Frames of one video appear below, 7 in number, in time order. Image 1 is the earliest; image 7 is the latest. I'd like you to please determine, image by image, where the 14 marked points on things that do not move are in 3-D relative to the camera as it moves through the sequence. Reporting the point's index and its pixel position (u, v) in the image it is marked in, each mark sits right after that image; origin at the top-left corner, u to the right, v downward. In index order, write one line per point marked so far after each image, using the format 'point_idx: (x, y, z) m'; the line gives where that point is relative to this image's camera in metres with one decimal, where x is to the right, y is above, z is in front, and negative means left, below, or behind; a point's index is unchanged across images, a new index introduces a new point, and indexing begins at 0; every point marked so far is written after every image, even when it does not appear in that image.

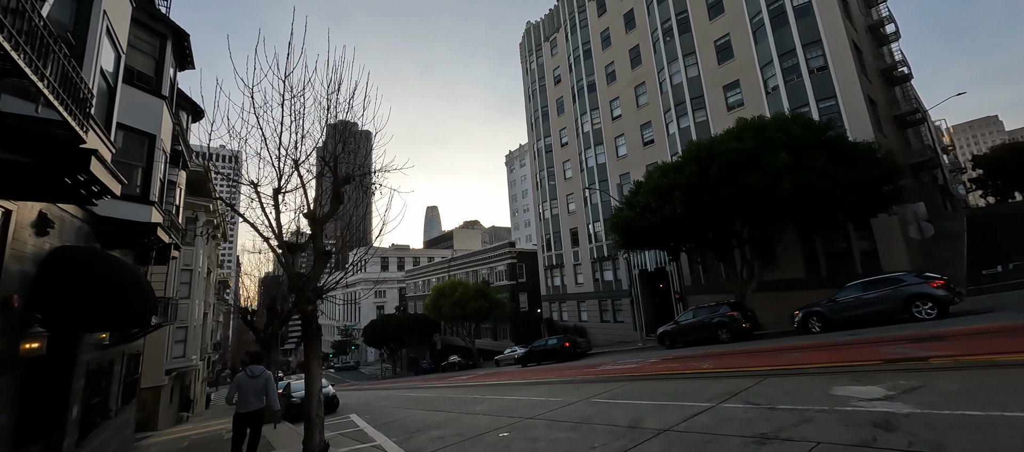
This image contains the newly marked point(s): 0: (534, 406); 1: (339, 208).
0: (+0.5, -3.7, +8.2) m
1: (-3.2, +0.4, +7.3) m
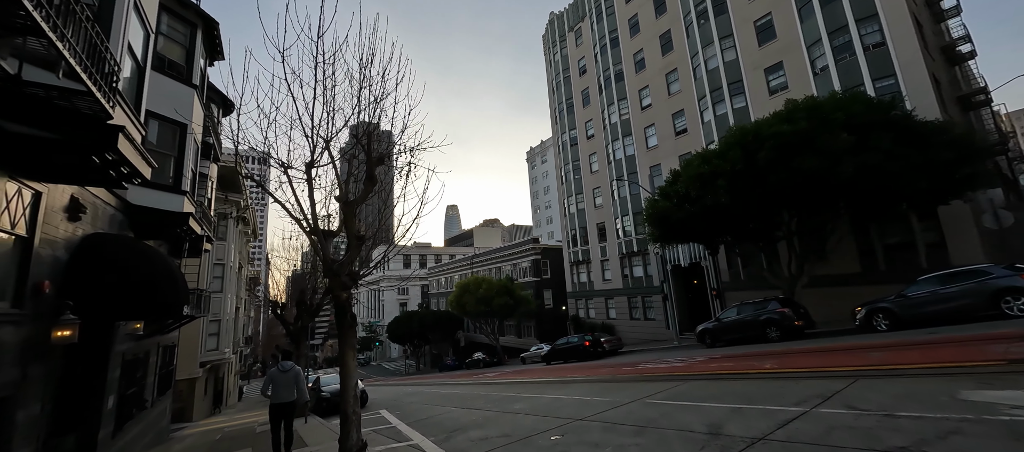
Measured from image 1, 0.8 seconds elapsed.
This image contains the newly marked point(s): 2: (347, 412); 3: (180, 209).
0: (+1.3, -3.4, +7.5) m
1: (-2.4, +0.7, +6.9) m
2: (-2.3, -2.6, +5.5) m
3: (-9.0, +0.5, +10.8) m
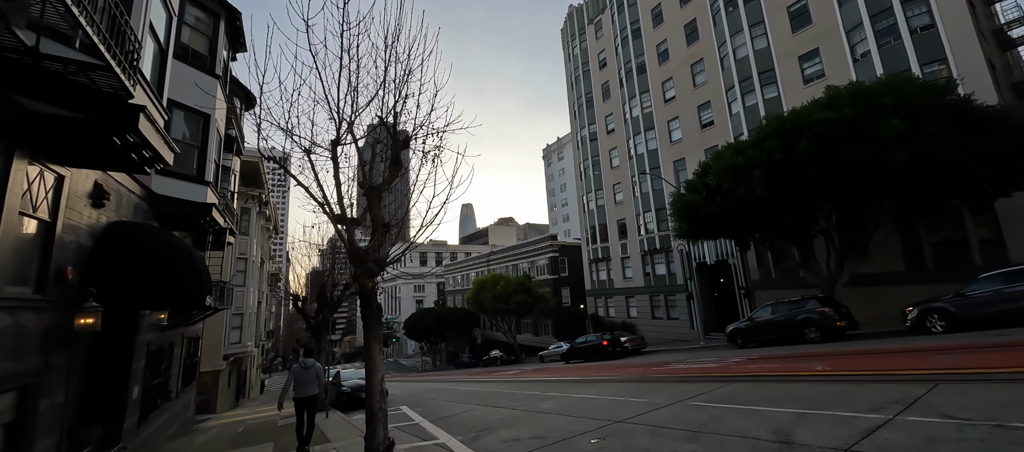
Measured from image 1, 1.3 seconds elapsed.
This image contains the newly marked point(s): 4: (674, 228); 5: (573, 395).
0: (+1.9, -3.2, +7.1) m
1: (-1.9, +0.9, +6.5) m
2: (-1.8, -2.4, +5.2) m
3: (-8.3, +0.7, +10.7) m
4: (+8.0, 0.0, +19.1) m
5: (+1.5, -3.9, +9.2) m
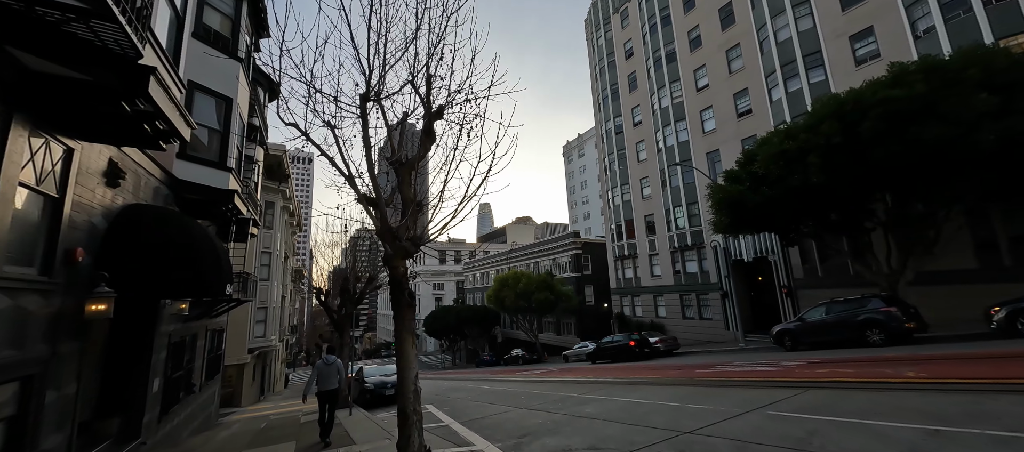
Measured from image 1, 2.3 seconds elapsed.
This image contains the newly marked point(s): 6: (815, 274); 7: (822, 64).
0: (+2.6, -2.9, +6.2) m
1: (-1.2, +1.2, +5.8) m
2: (-1.2, -2.1, +4.5) m
3: (-7.4, +1.1, +10.3) m
4: (+9.2, +0.3, +17.9) m
5: (+2.3, -3.6, +8.4) m
6: (+14.9, -2.4, +19.5) m
7: (+15.4, +8.1, +19.7) m
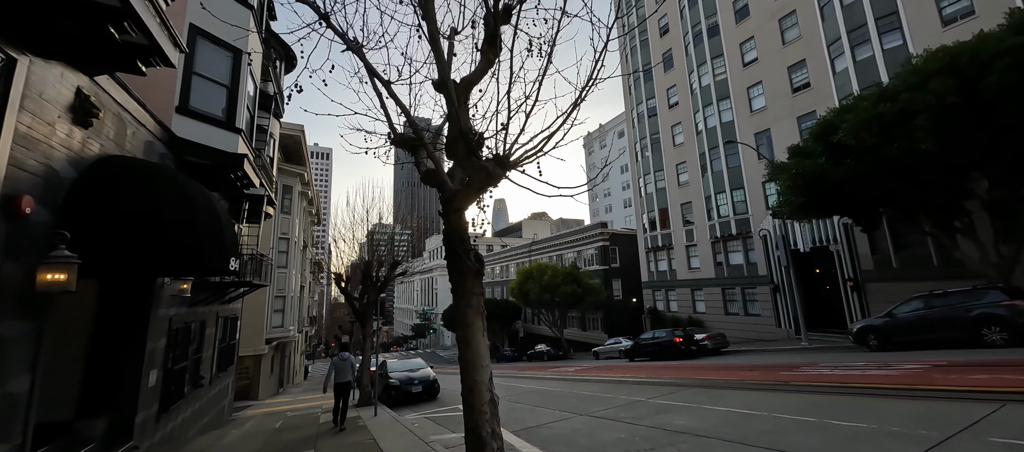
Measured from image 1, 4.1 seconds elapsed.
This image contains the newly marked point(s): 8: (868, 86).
0: (+3.6, -2.4, +4.5) m
1: (-0.2, +1.8, +4.2) m
2: (-0.2, -1.5, +2.9) m
3: (-6.2, +1.7, +8.9) m
4: (+10.7, +0.9, +15.9) m
5: (+3.3, -3.0, +6.7) m
6: (+16.4, -1.7, +17.3) m
7: (+17.0, +8.7, +17.4) m
8: (+16.3, +6.4, +18.1) m
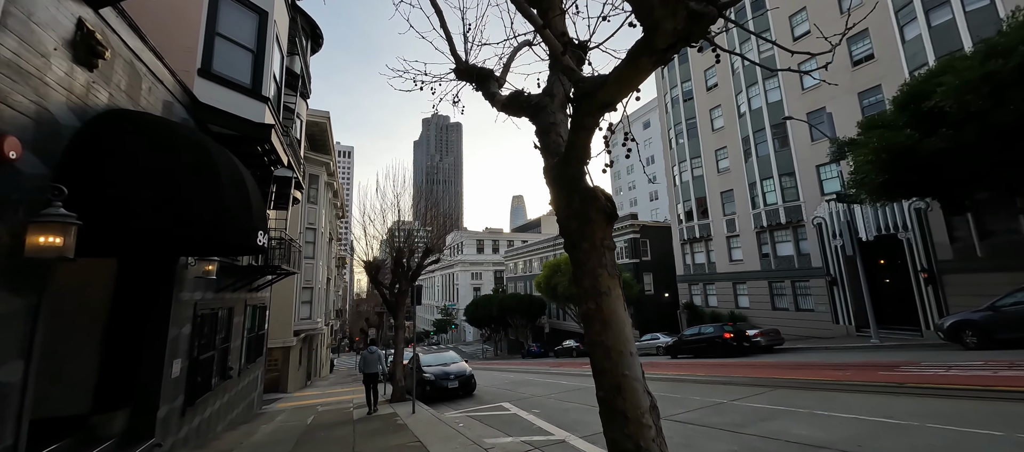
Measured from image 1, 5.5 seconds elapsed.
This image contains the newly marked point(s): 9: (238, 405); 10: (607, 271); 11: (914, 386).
0: (+4.5, -1.9, +3.3) m
1: (+0.7, +2.2, +3.1) m
2: (+0.6, -1.1, +1.8) m
3: (-5.1, +2.2, +8.1) m
4: (+12.1, +1.5, +14.3) m
5: (+4.4, -2.6, +5.5) m
6: (+17.9, -1.1, +15.4) m
7: (+18.4, +9.4, +15.4) m
8: (+17.8, +7.0, +16.2) m
9: (-7.2, -4.7, +10.3) m
10: (+0.6, -0.3, +2.2) m
11: (+6.9, -2.7, +6.8) m
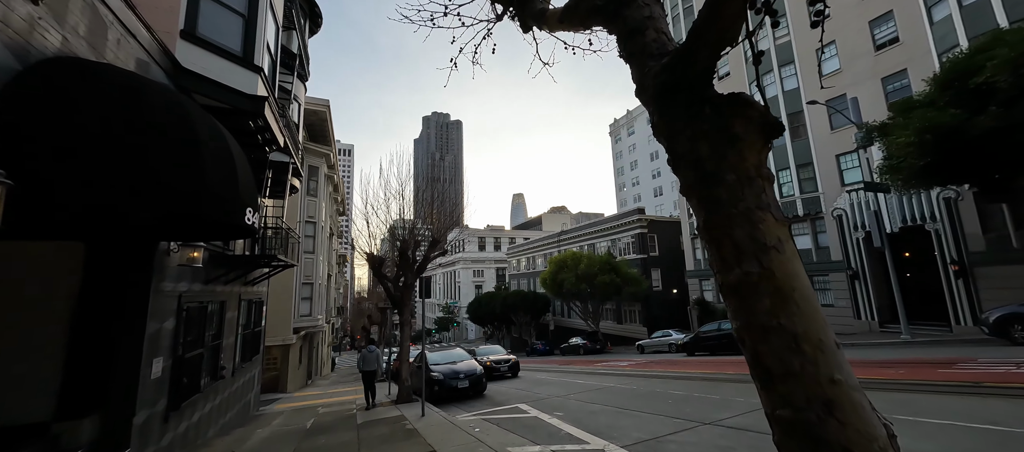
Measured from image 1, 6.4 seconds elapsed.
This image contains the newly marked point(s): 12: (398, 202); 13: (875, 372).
0: (+4.9, -1.6, +2.4) m
1: (+1.1, +2.5, +2.3) m
2: (+1.0, -0.8, +1.0) m
3: (-4.7, +2.5, +7.3) m
4: (+12.5, +1.9, +13.5) m
5: (+4.7, -2.2, +4.7) m
6: (+18.3, -0.7, +14.6) m
7: (+18.8, +9.8, +14.5) m
8: (+18.1, +7.4, +15.3) m
9: (-6.8, -4.4, +9.6) m
10: (+0.9, 0.0, +1.4) m
11: (+7.3, -2.4, +6.0) m
12: (-4.8, +0.8, +16.5) m
13: (+7.5, -3.0, +8.2) m
